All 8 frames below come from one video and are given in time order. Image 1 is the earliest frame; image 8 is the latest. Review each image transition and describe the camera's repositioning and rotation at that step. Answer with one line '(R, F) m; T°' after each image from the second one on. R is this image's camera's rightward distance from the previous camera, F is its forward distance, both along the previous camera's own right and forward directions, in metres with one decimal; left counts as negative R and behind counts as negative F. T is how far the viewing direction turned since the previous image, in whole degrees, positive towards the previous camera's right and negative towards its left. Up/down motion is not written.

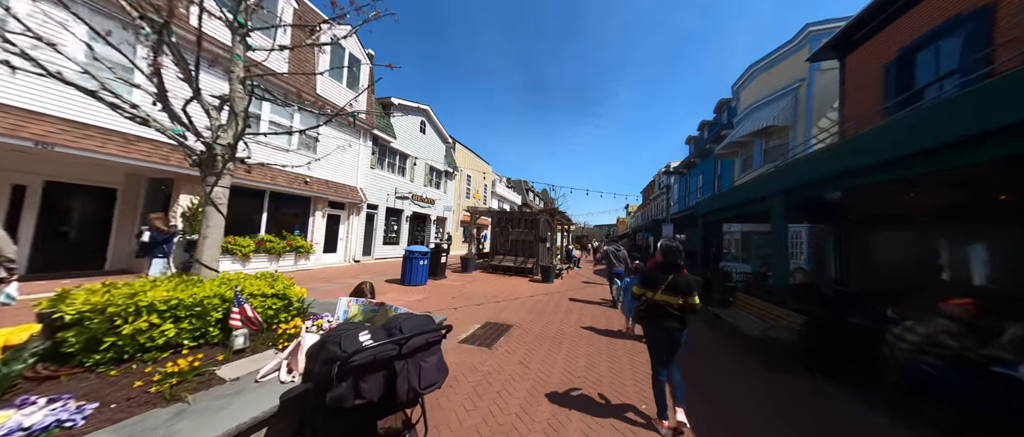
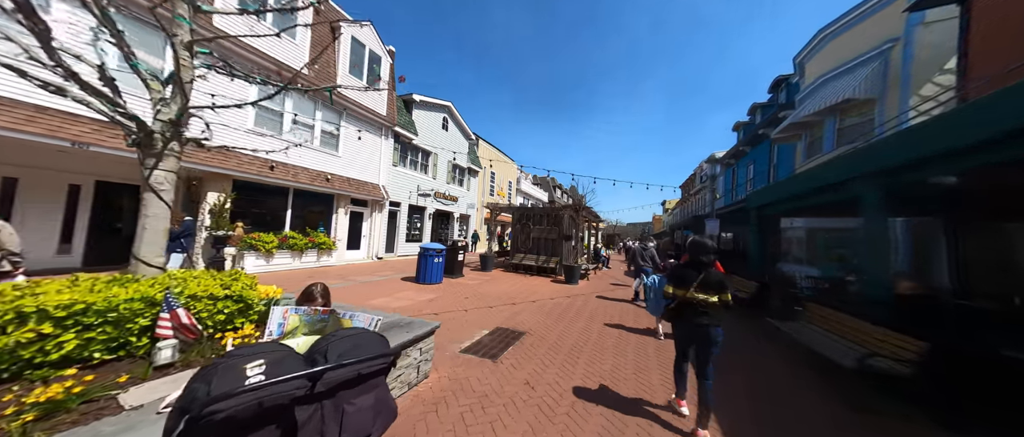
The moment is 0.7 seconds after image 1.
(+0.3, +0.6) m; -6°
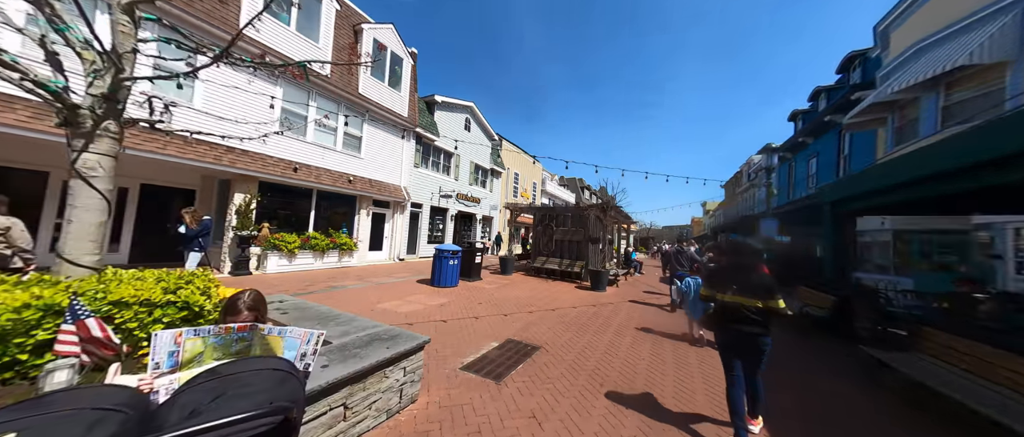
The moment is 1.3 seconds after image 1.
(+0.2, +0.5) m; -6°
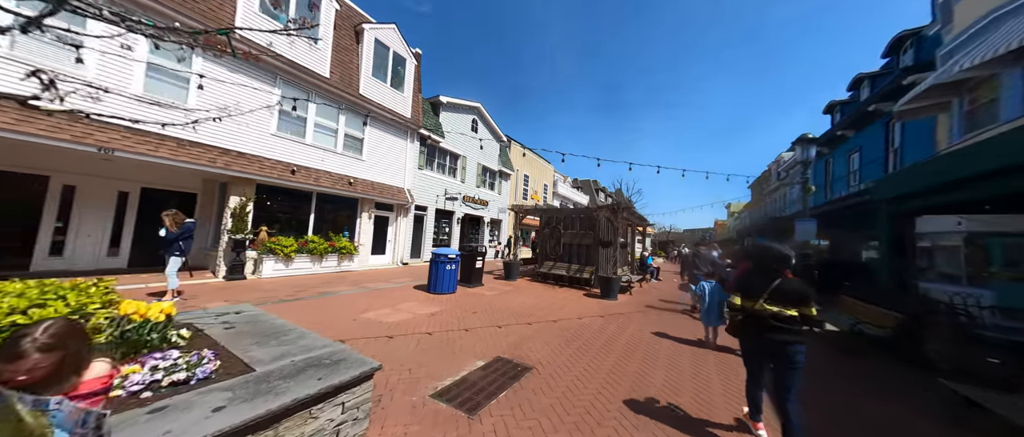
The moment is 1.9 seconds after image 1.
(+0.4, +0.5) m; -3°
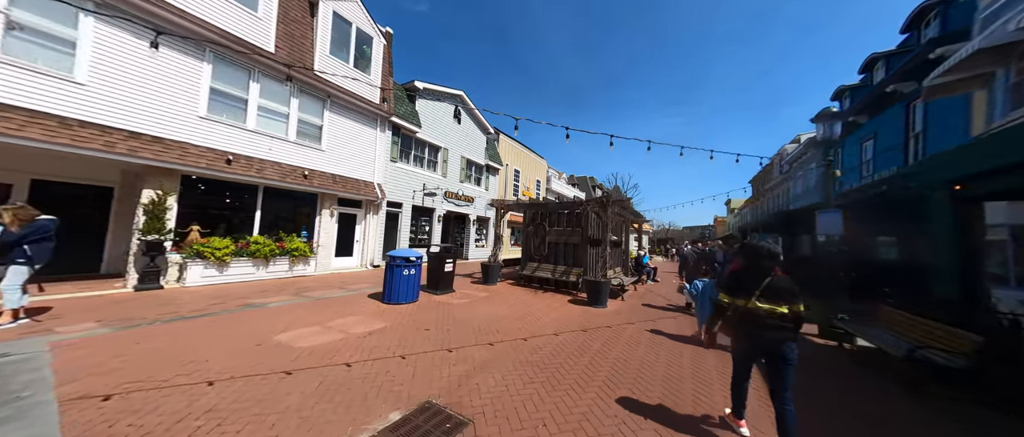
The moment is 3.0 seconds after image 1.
(+0.7, +1.1) m; 0°
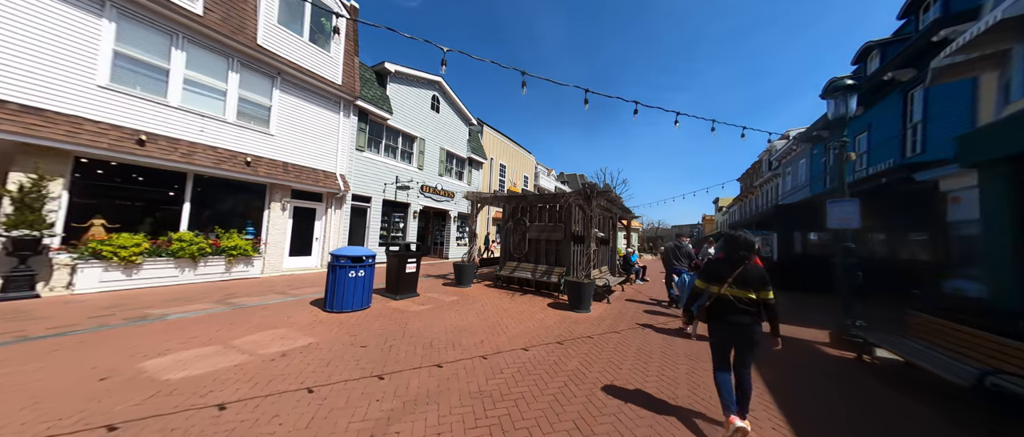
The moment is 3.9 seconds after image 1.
(+0.5, +0.9) m; +2°
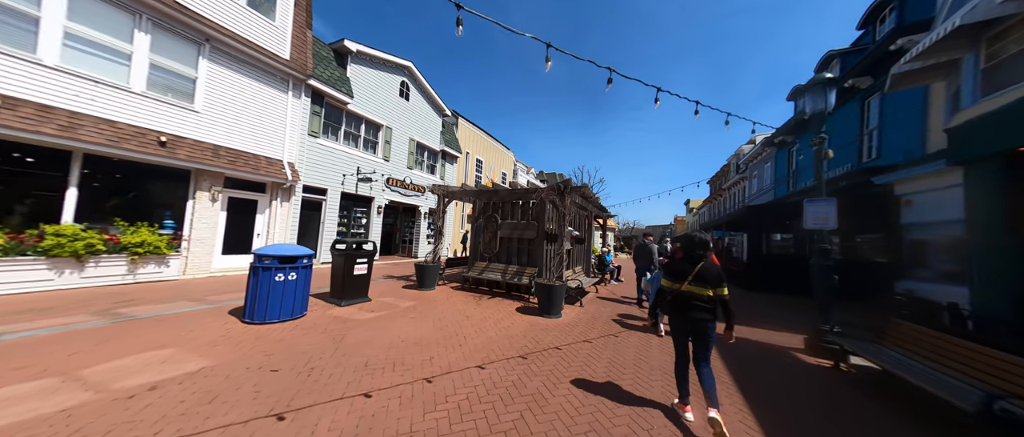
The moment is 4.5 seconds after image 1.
(+0.3, +0.6) m; +4°
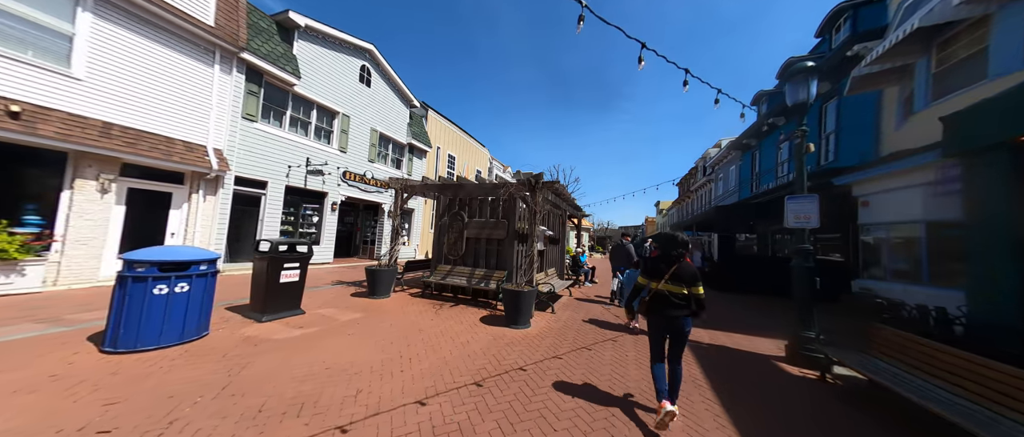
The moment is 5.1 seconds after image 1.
(+0.3, +0.7) m; +5°
